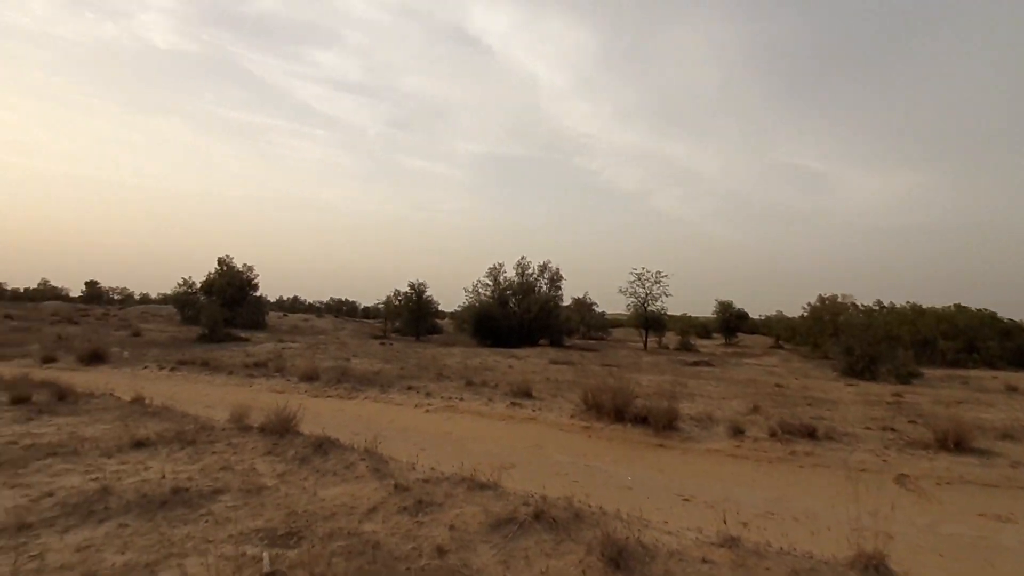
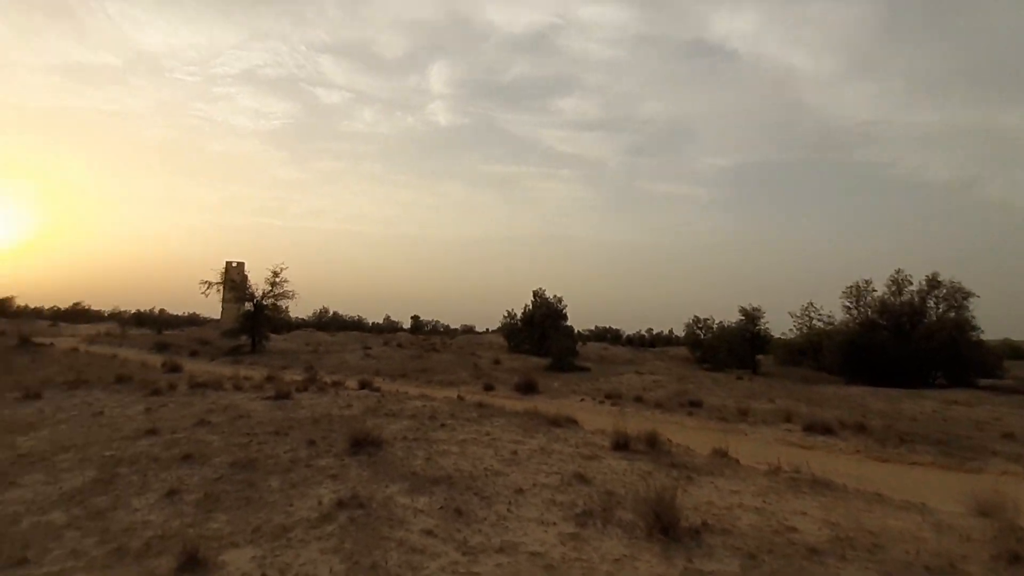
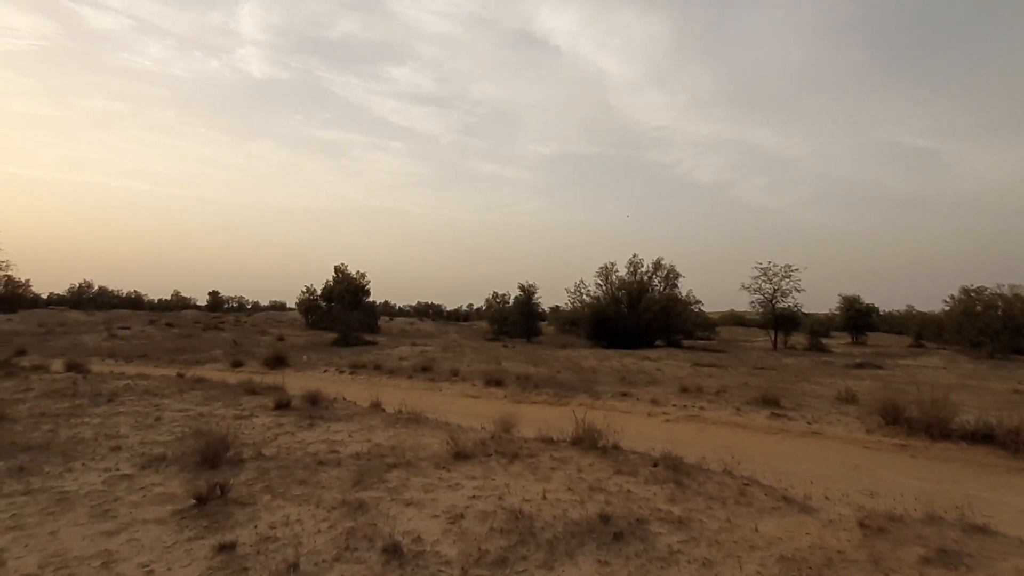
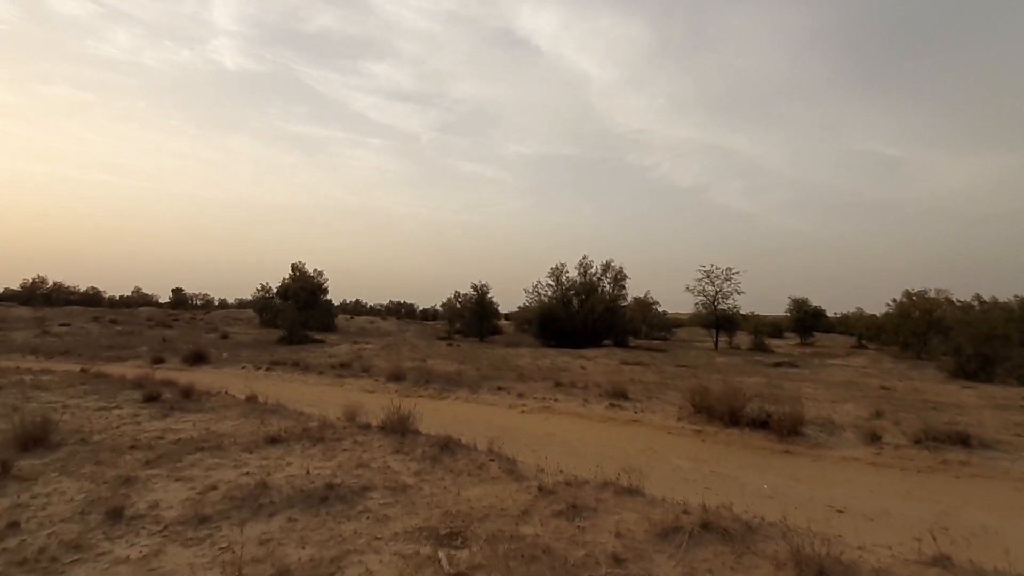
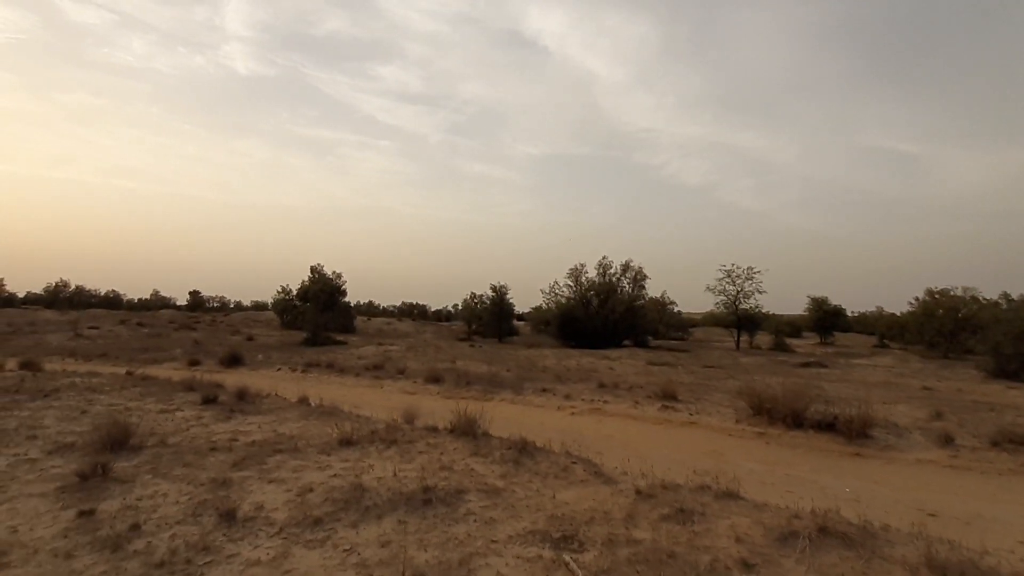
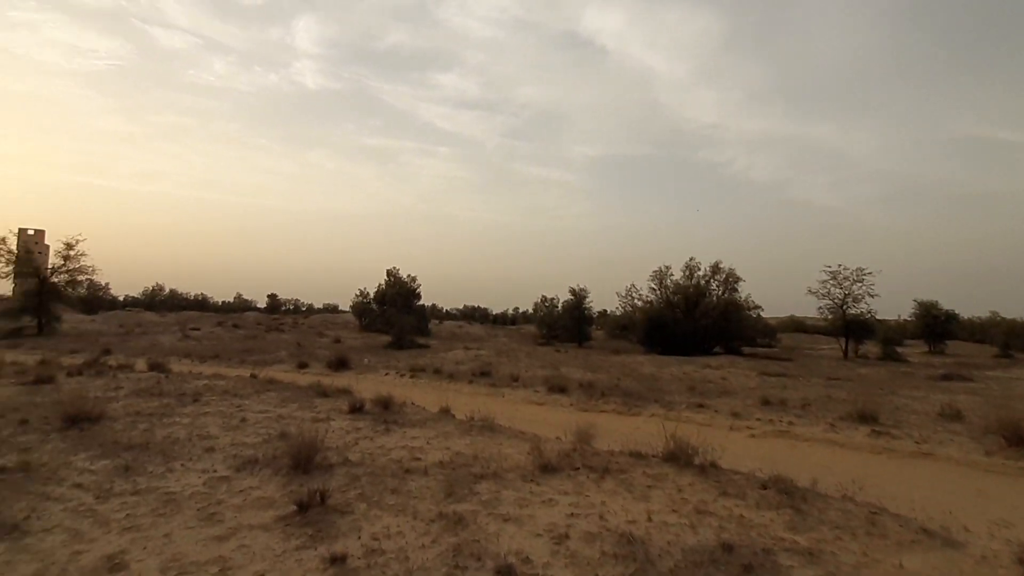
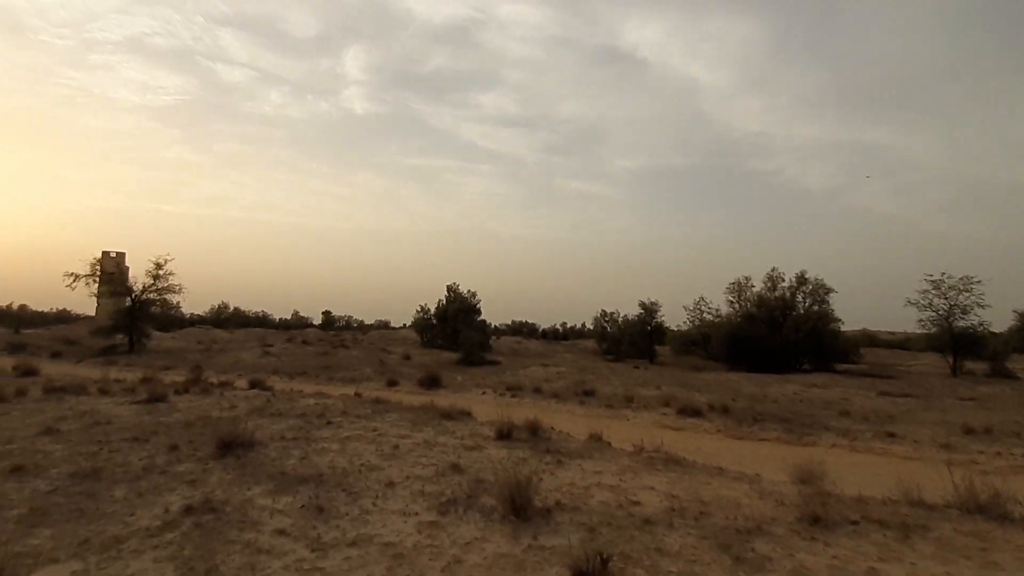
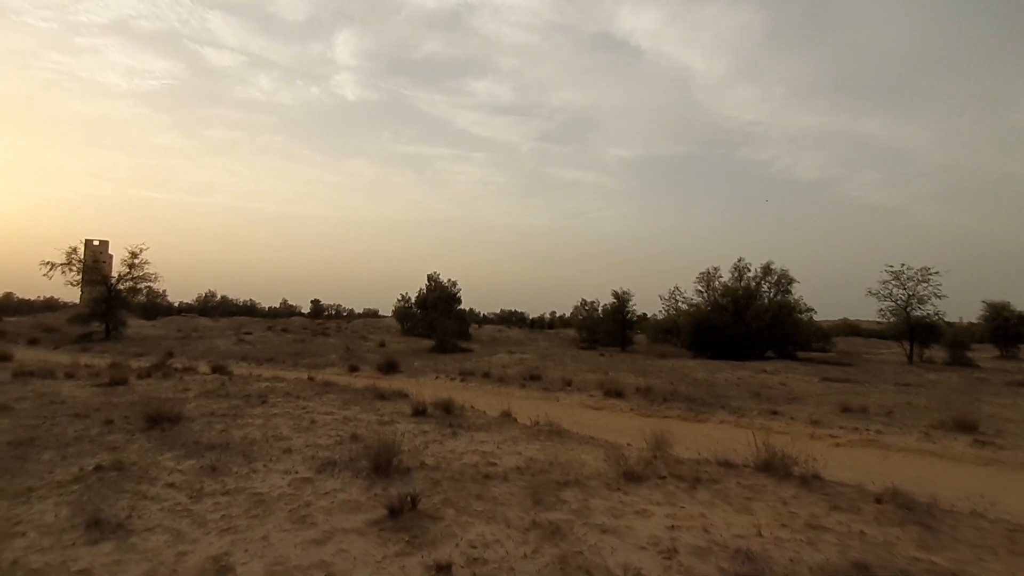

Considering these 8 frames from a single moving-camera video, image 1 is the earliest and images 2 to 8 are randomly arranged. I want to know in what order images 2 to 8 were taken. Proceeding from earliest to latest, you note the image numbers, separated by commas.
4, 5, 3, 6, 8, 7, 2
